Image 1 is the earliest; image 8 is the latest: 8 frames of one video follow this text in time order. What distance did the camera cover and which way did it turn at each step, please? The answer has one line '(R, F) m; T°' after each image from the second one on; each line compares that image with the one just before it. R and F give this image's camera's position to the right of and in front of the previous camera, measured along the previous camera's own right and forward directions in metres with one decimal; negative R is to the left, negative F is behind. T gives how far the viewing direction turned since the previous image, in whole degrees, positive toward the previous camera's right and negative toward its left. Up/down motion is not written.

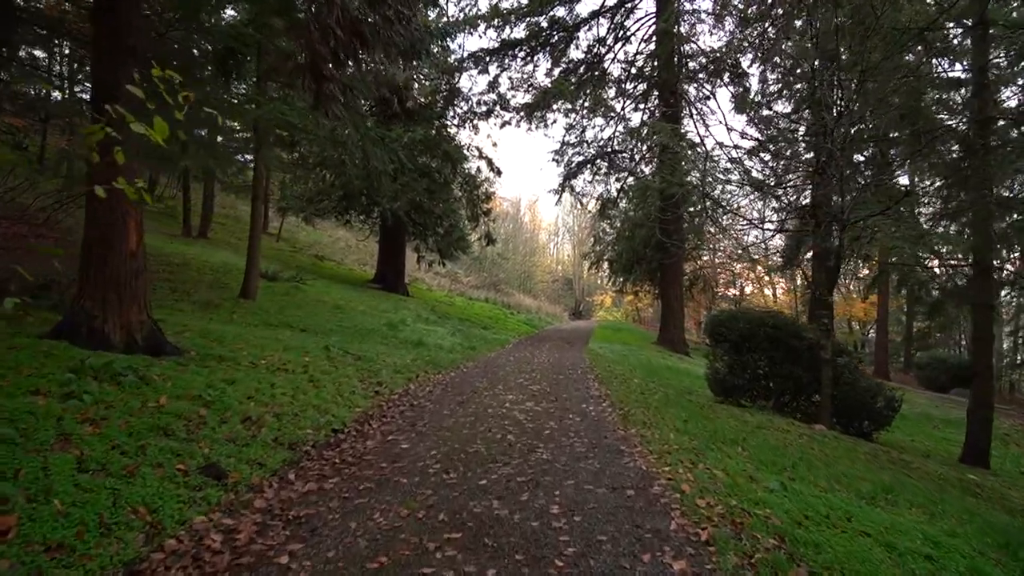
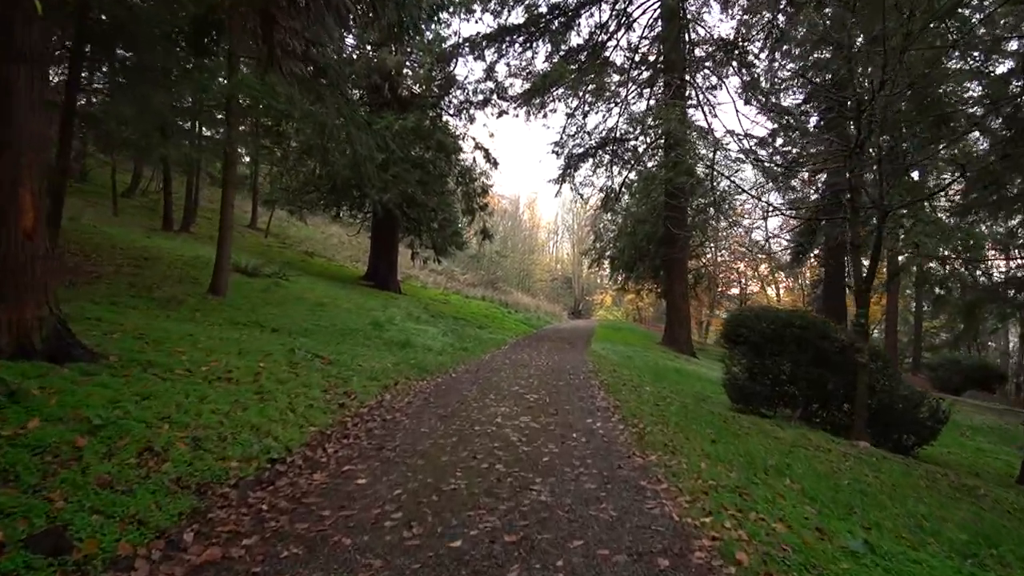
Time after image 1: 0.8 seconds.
(+0.1, +1.1) m; 0°
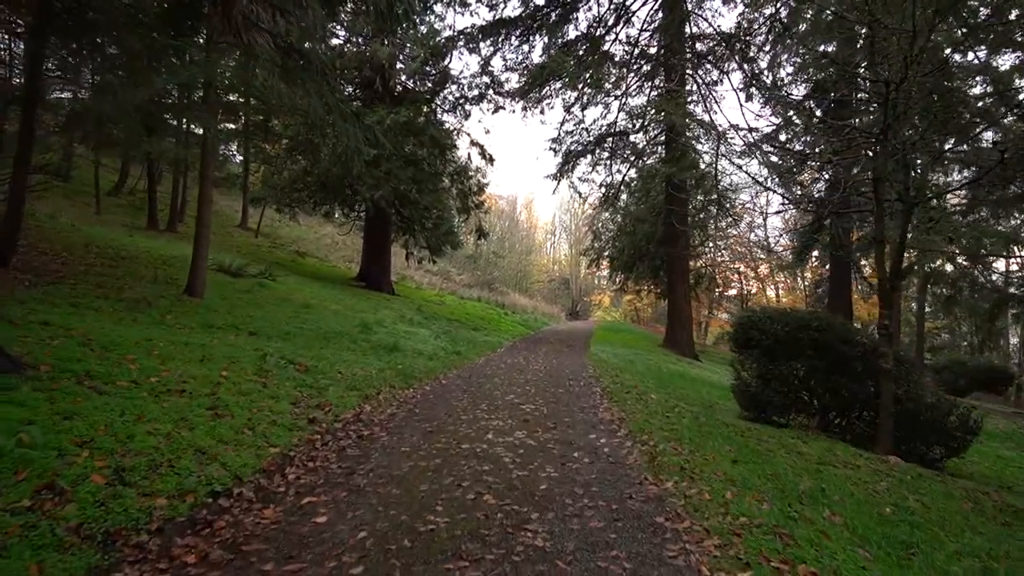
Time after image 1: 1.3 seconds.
(0.0, +0.6) m; 0°
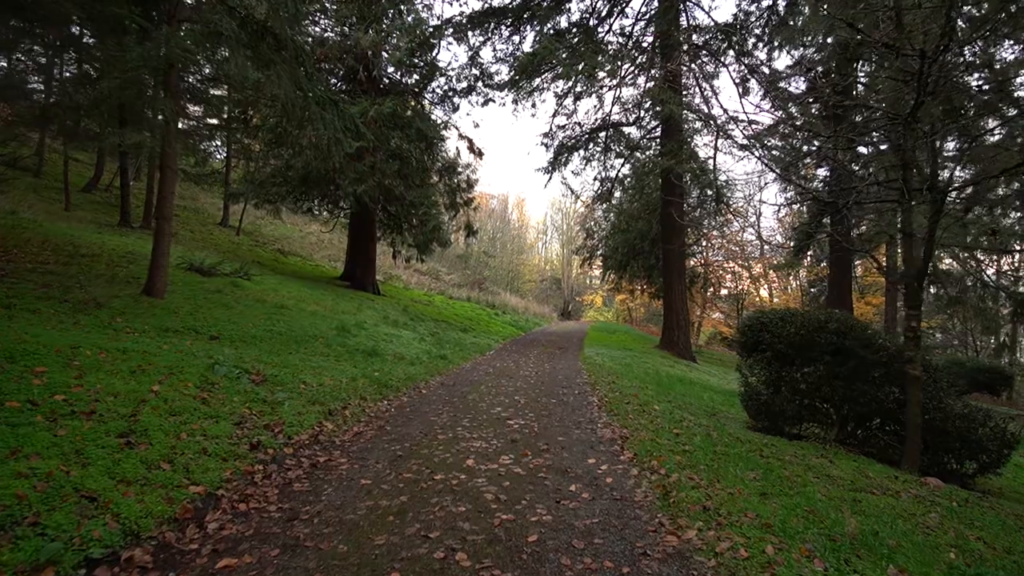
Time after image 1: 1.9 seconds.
(+0.1, +0.8) m; +1°
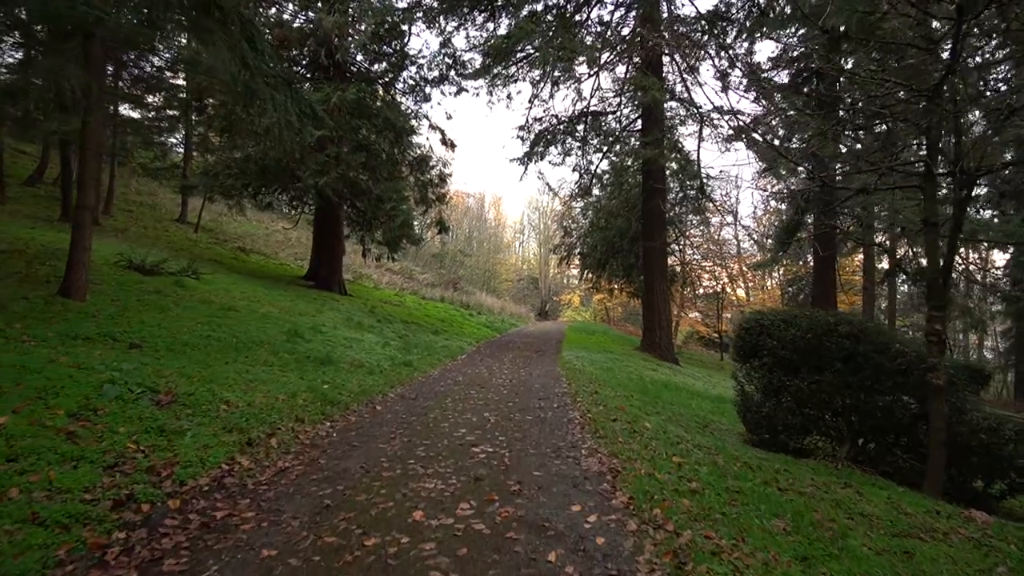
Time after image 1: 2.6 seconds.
(+0.1, +1.0) m; +2°
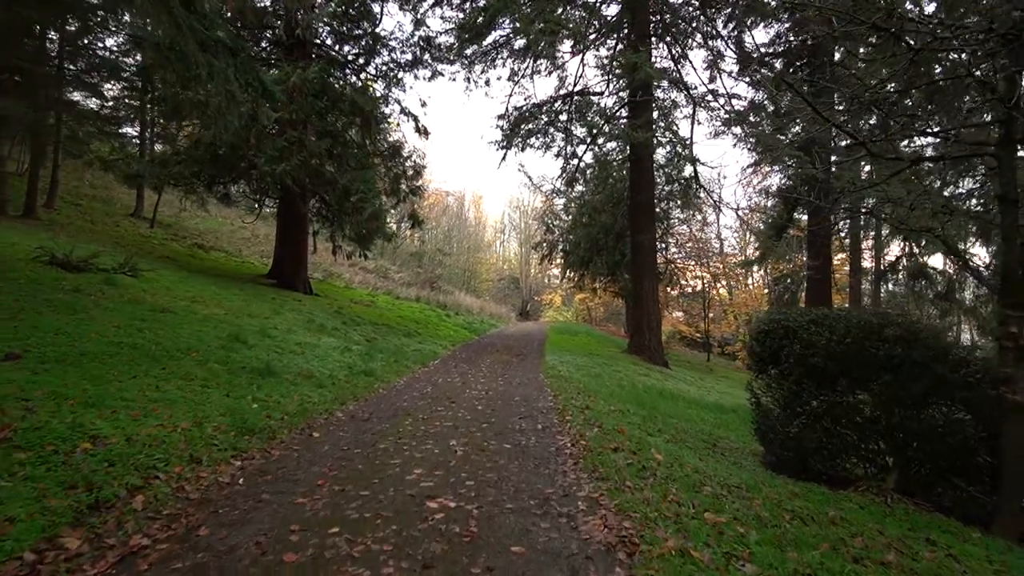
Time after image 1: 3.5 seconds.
(+0.1, +1.2) m; +2°
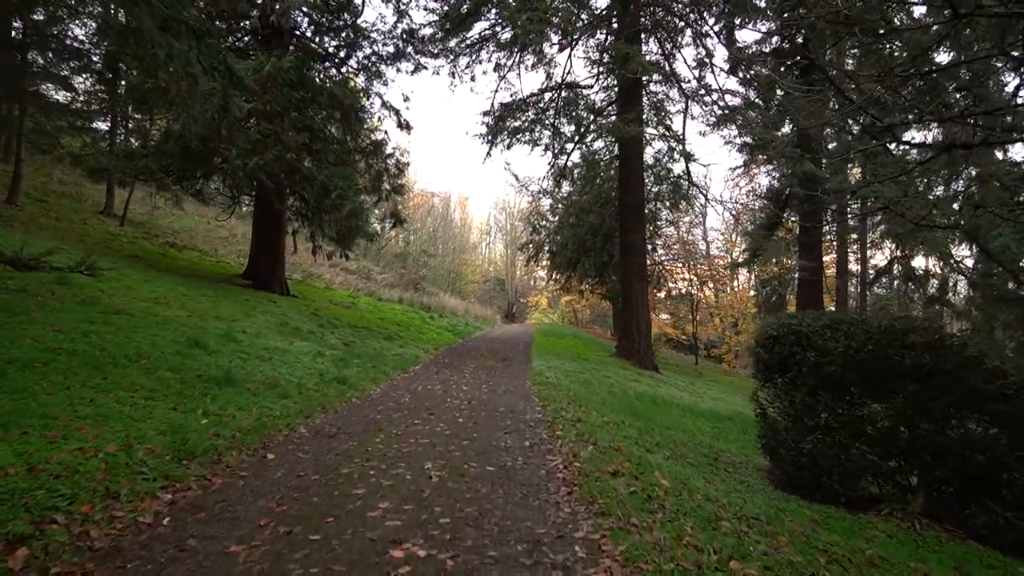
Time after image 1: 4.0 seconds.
(0.0, +0.6) m; +1°
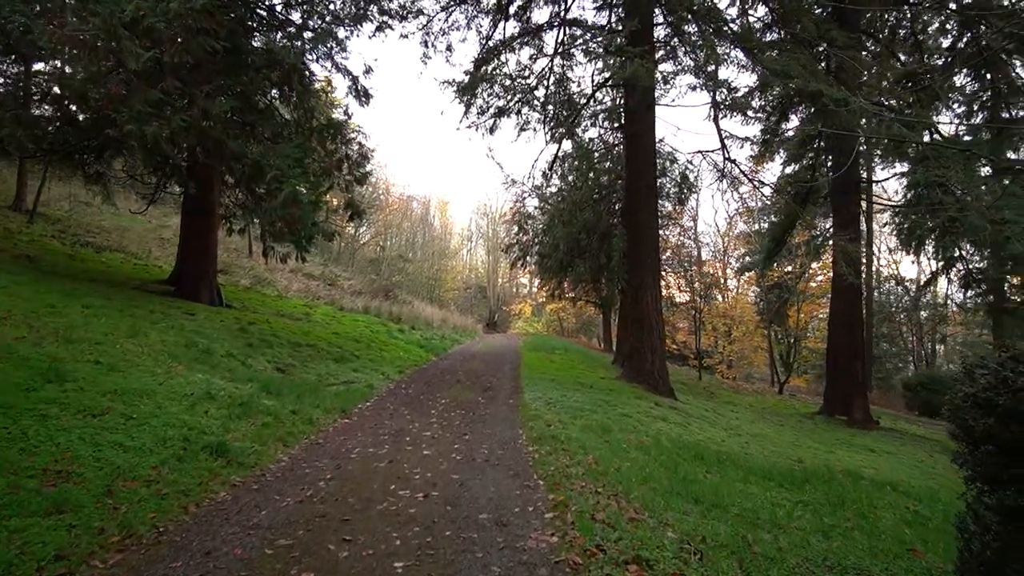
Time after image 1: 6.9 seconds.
(0.0, +3.0) m; +2°
